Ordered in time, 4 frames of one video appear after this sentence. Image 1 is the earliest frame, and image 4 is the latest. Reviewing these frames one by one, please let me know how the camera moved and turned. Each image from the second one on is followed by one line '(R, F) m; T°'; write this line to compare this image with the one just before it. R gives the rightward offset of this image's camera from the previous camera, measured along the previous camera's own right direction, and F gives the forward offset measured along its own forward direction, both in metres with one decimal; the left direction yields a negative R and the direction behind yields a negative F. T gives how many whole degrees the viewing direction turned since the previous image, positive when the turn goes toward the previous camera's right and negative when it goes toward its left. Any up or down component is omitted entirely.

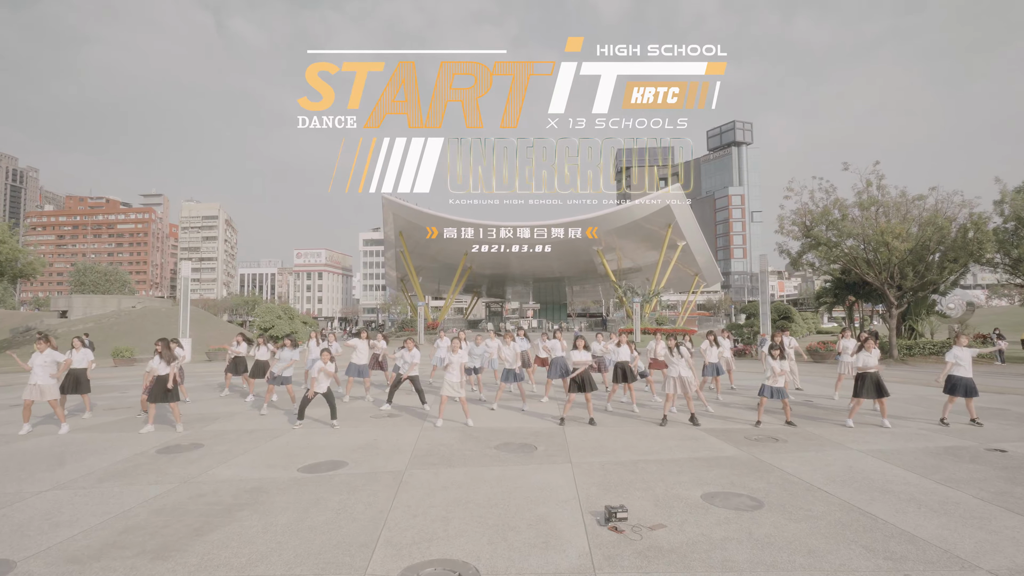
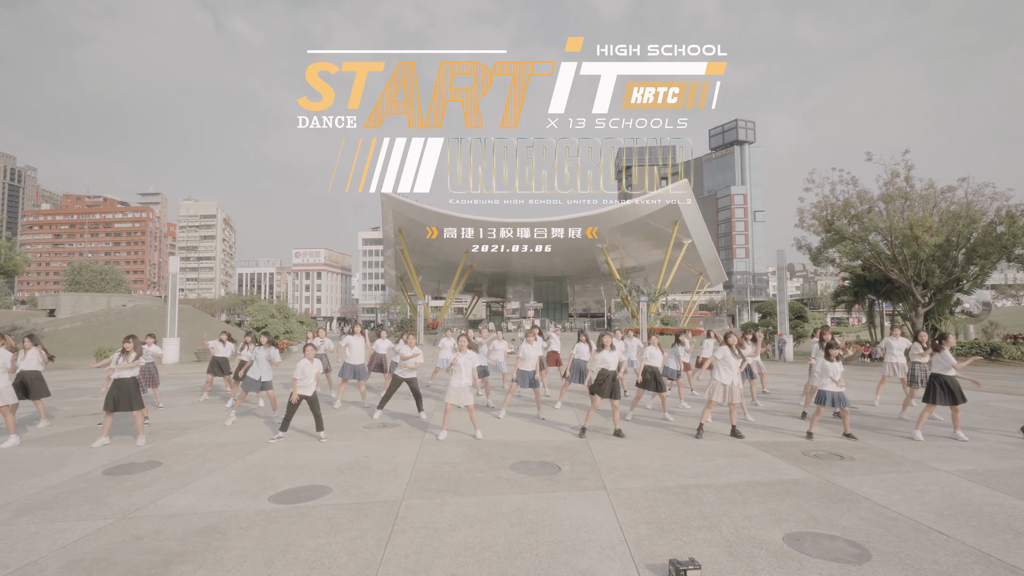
(-0.2, +1.3) m; 0°
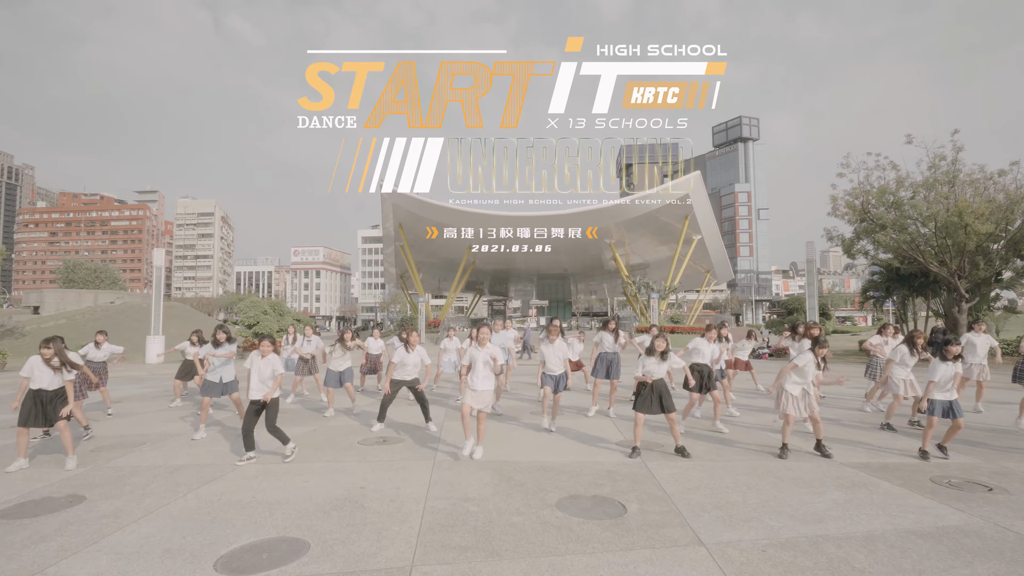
(-0.4, +1.7) m; 0°
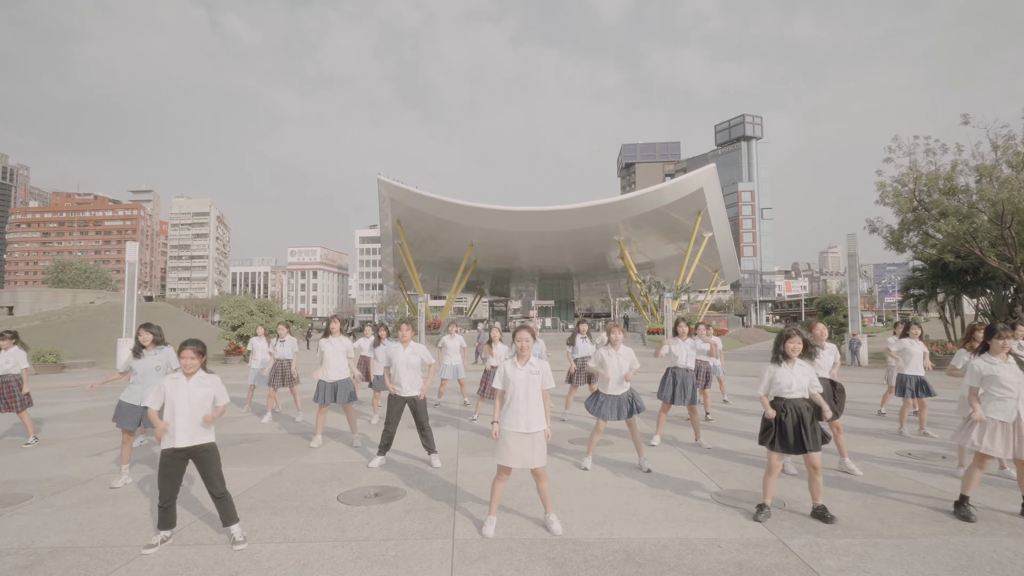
(-0.5, +2.2) m; 0°
